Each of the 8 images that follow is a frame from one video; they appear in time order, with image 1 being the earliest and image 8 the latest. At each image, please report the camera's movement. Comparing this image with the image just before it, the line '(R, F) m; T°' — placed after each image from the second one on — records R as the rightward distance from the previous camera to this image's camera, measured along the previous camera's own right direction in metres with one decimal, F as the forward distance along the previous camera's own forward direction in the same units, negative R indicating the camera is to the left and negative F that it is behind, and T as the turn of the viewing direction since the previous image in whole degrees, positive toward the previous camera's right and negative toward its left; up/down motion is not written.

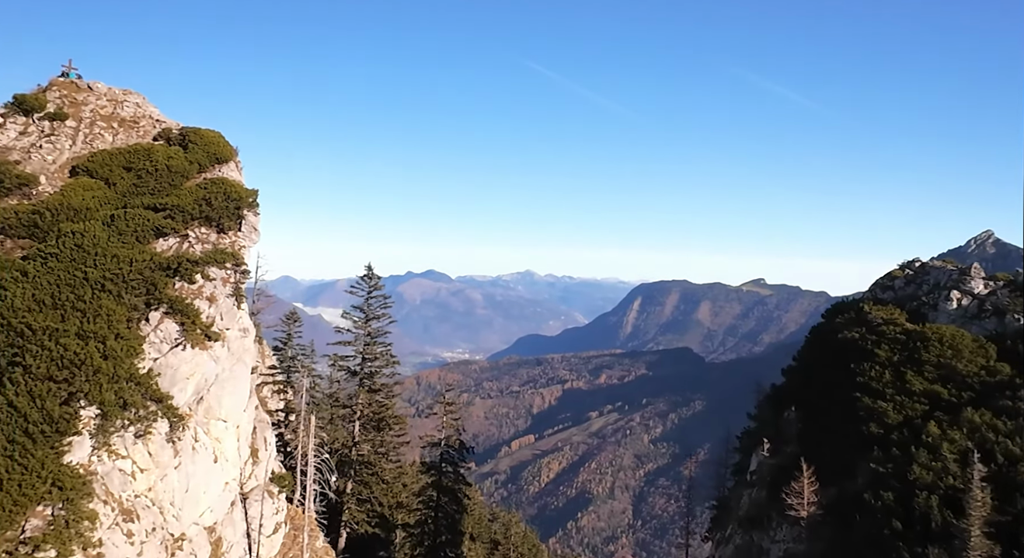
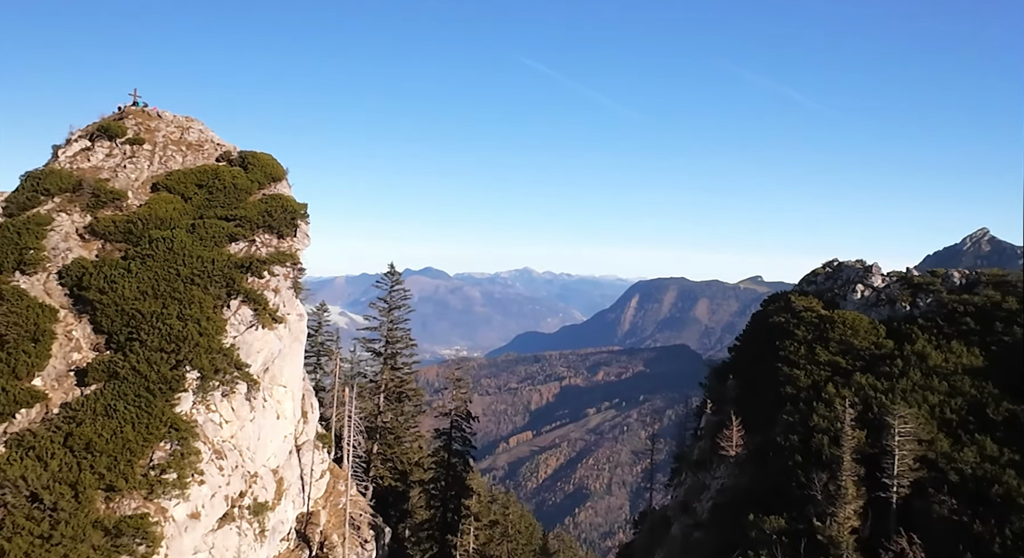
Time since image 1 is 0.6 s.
(0.0, -8.8) m; 0°
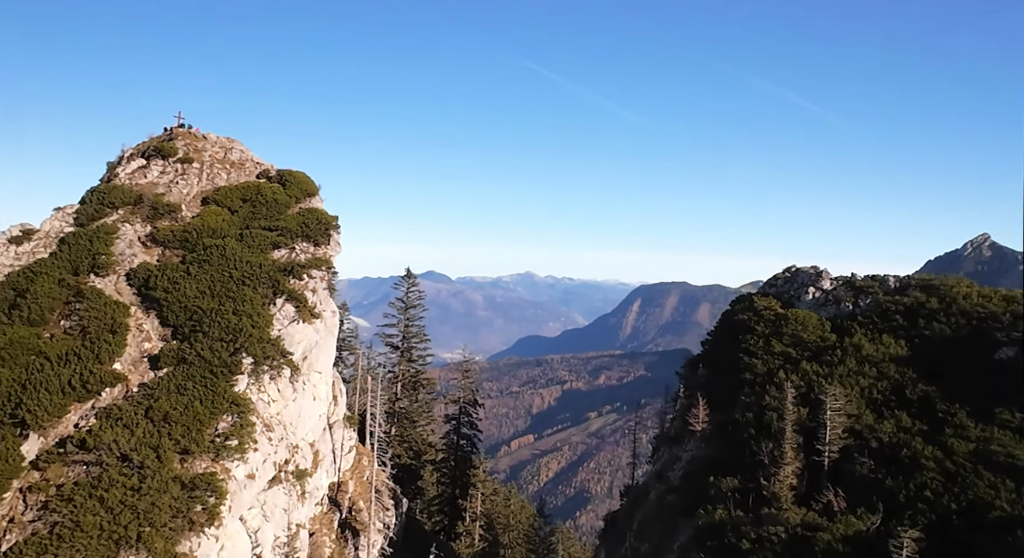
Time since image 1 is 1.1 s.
(0.0, -7.1) m; 0°
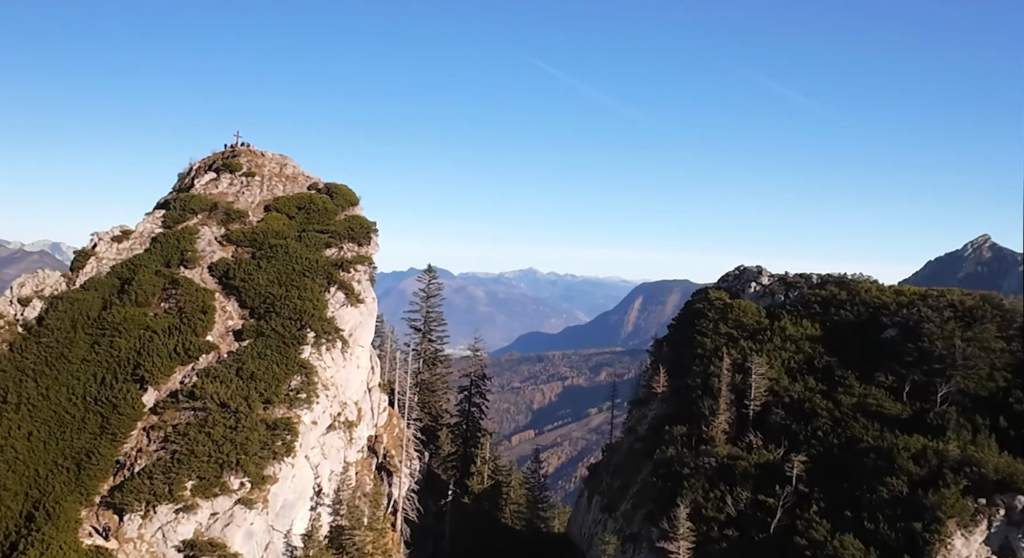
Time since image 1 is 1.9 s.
(-0.1, -12.6) m; 0°
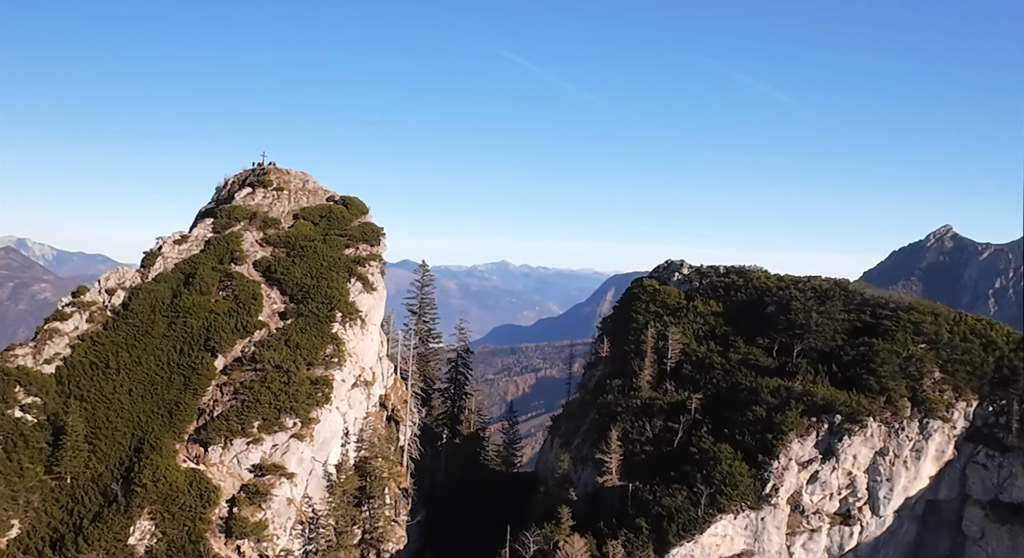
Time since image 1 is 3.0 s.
(-0.5, -17.9) m; +2°
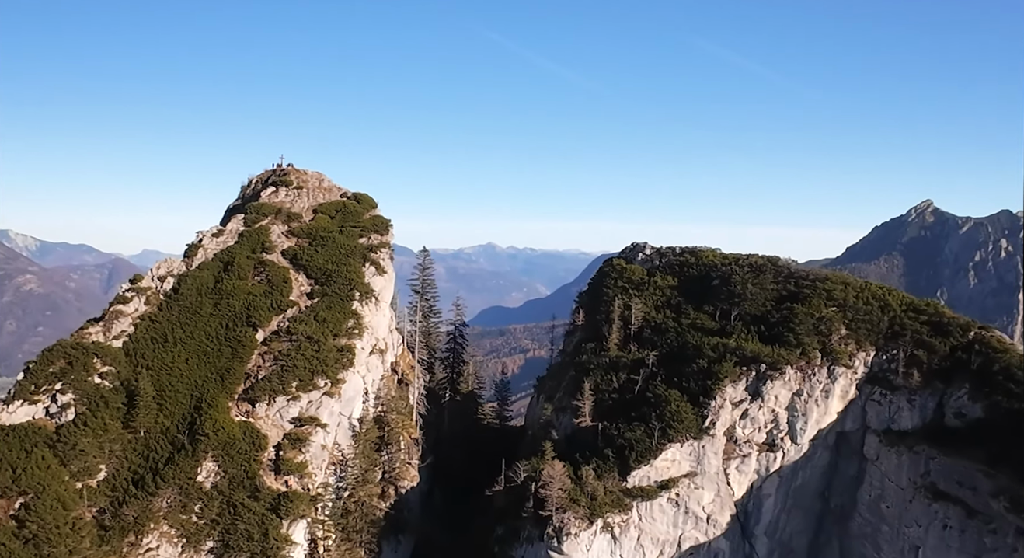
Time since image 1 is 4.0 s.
(-0.2, -14.4) m; +1°
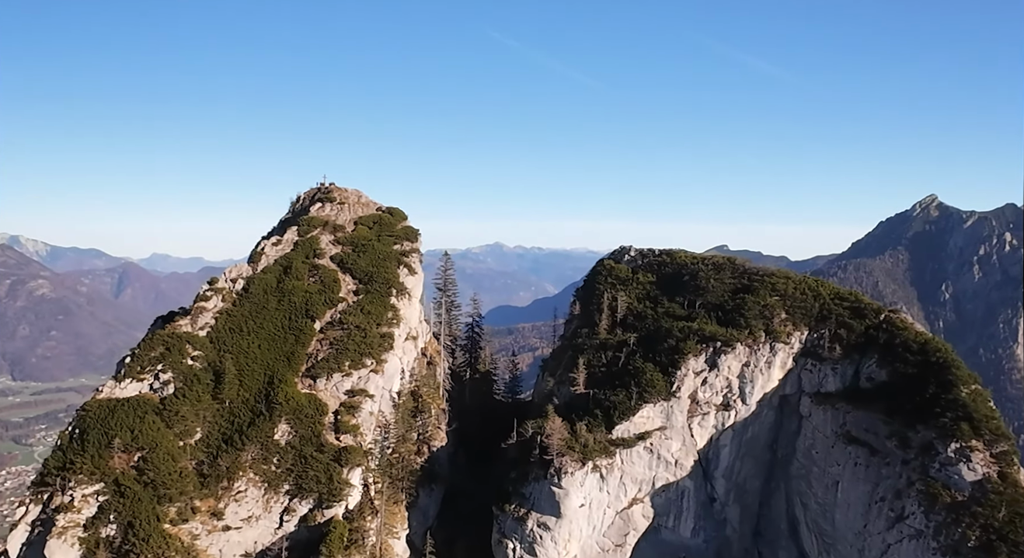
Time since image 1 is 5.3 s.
(-0.1, -19.7) m; 0°
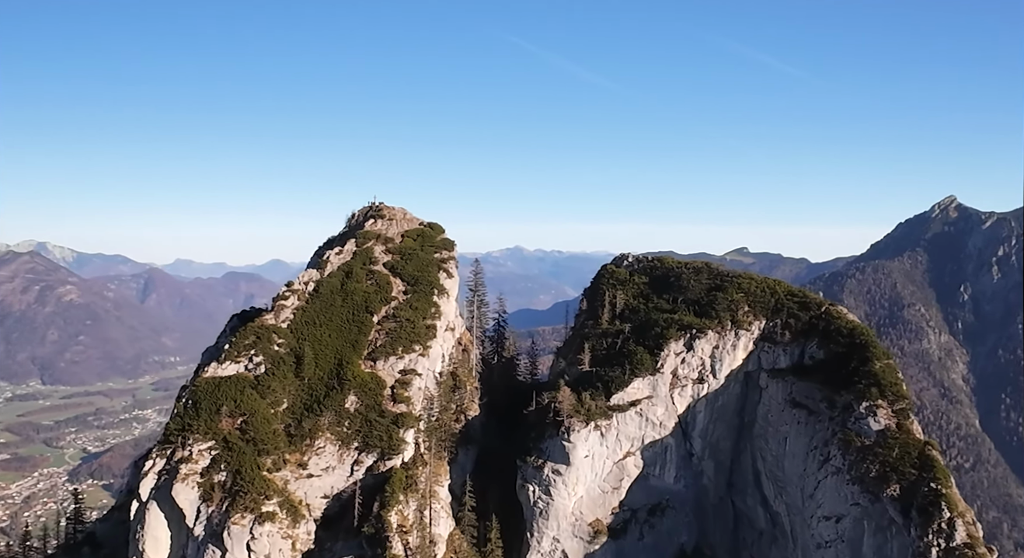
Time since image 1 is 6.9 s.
(+0.1, -25.3) m; -1°
